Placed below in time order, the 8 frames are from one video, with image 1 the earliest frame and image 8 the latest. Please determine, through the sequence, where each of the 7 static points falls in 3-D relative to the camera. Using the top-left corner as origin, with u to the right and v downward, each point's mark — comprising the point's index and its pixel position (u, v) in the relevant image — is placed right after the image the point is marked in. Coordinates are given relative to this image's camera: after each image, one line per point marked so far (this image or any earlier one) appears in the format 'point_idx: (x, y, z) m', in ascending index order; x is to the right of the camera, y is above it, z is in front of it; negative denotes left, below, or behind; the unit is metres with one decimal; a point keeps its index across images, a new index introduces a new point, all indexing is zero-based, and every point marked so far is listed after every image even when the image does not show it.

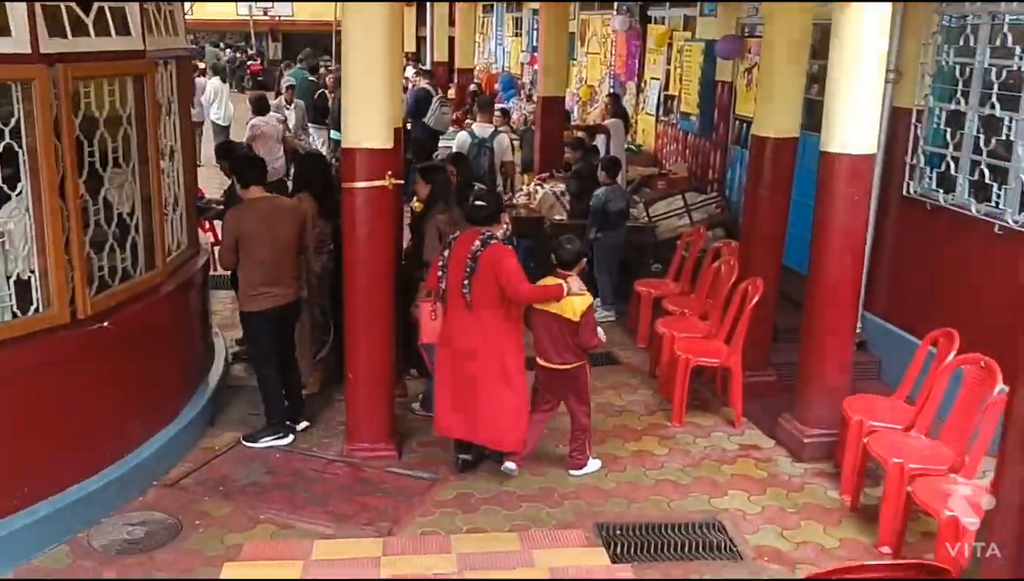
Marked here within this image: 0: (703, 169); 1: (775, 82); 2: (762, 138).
0: (+1.9, +1.2, +9.6) m
1: (+1.5, +1.2, +5.7) m
2: (+1.5, +0.9, +5.9) m
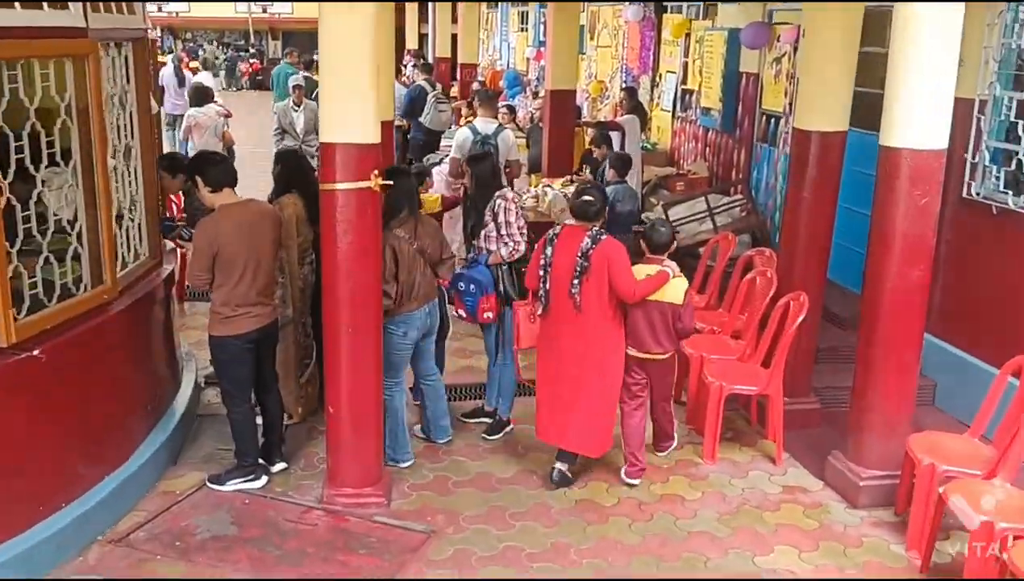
0: (+1.9, +1.1, +8.8) m
1: (+1.6, +1.1, +5.0) m
2: (+1.5, +0.8, +5.2) m
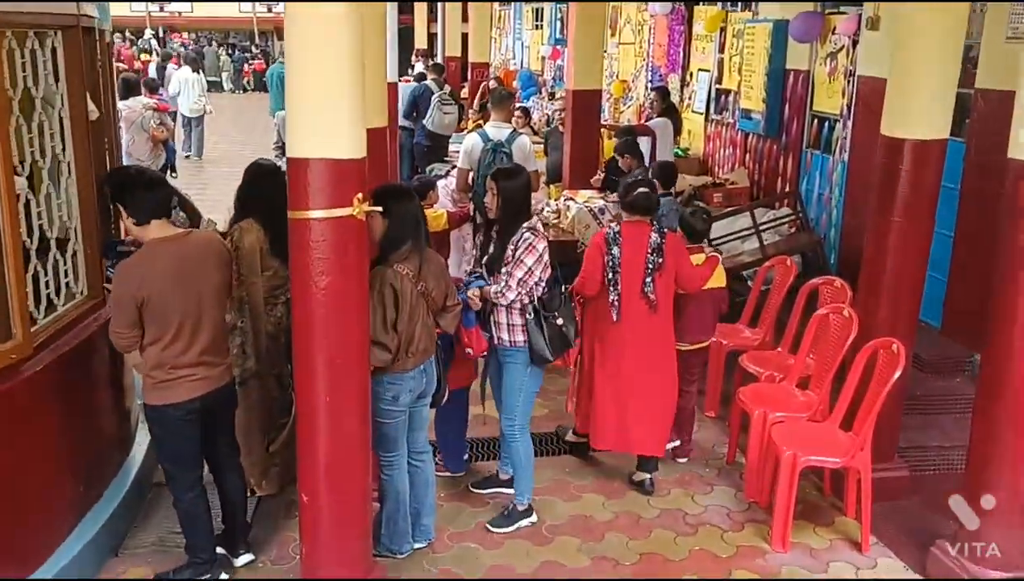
0: (+2.0, +0.9, +7.8) m
1: (+1.6, +0.9, +4.0) m
2: (+1.6, +0.6, +4.2) m
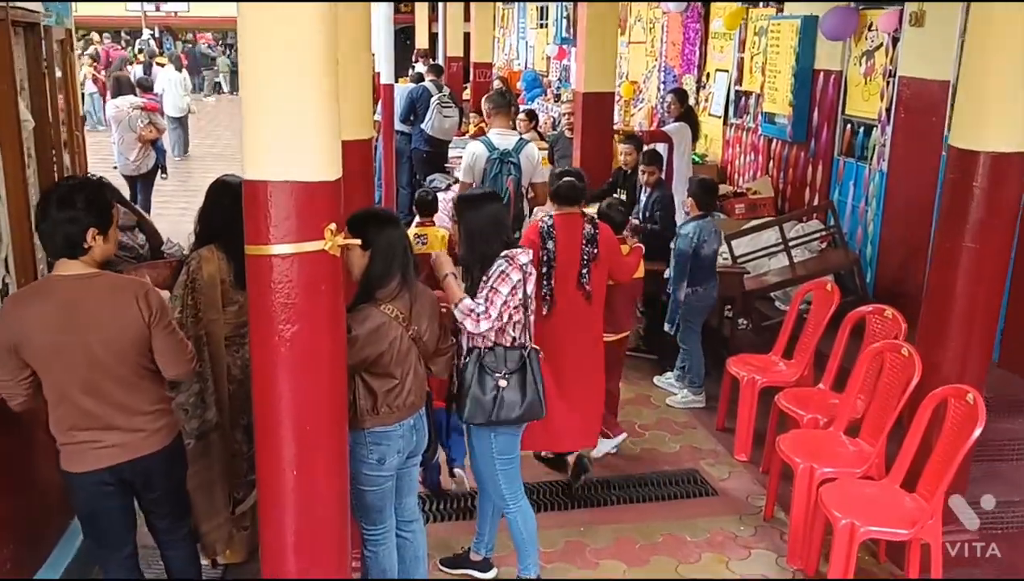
0: (+2.1, +0.8, +7.2) m
1: (+1.7, +0.8, +3.4) m
2: (+1.7, +0.5, +3.6) m
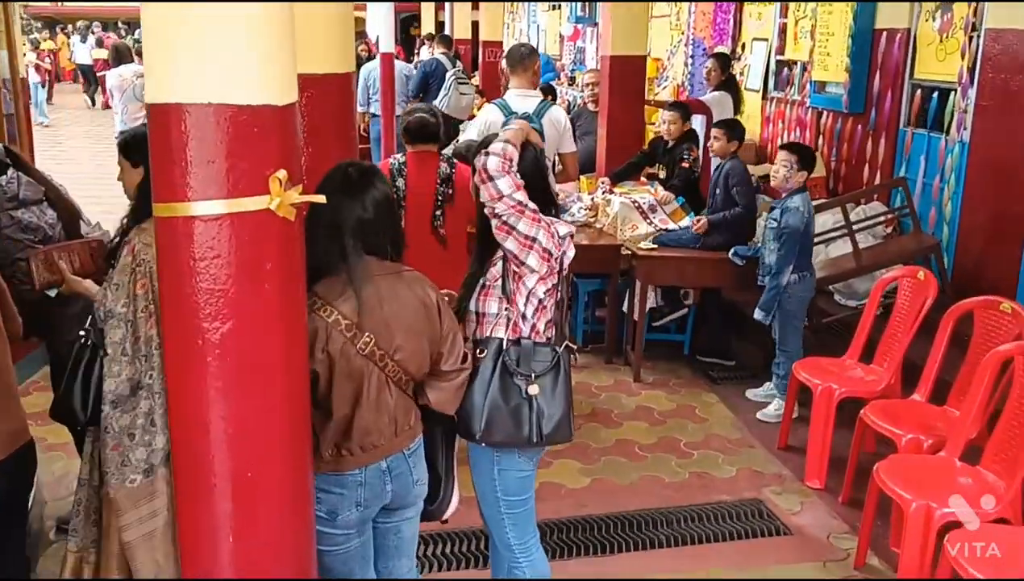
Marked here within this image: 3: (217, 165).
0: (+2.2, +0.8, +6.3) m
1: (+1.7, +0.8, +2.5) m
2: (+1.7, +0.5, +2.7) m
3: (-0.5, +0.2, +1.7) m
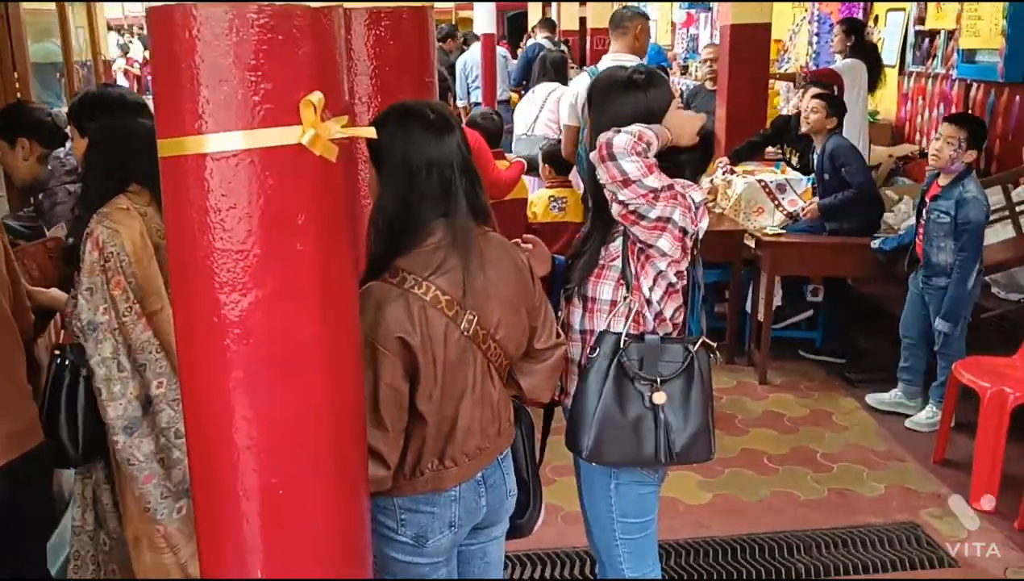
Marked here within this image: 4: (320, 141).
0: (+2.8, +0.8, +5.6) m
1: (+2.0, +0.9, +1.9) m
2: (+2.0, +0.6, +2.0) m
3: (-0.4, +0.3, +1.3) m
4: (-0.3, +0.2, +1.4) m
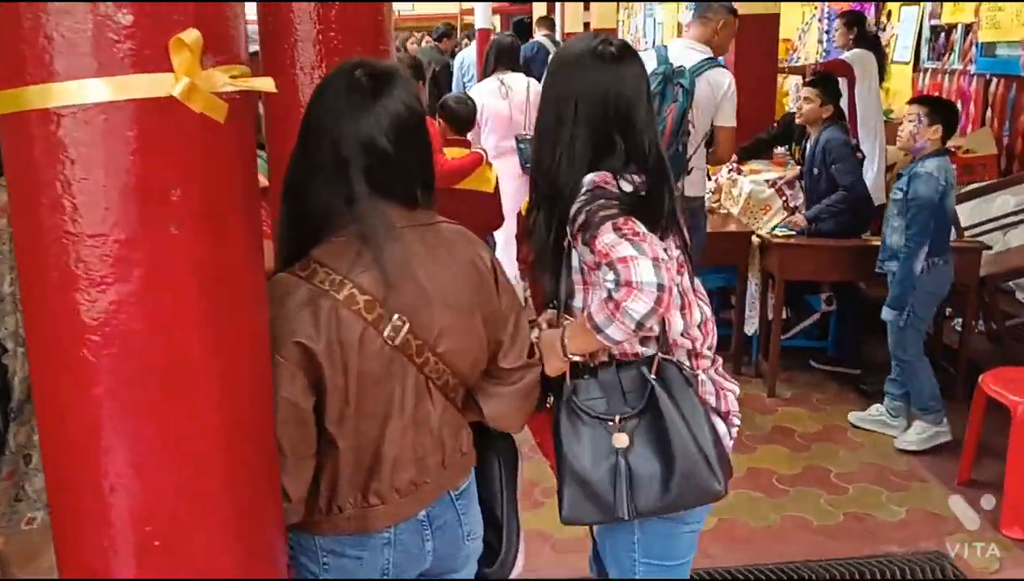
0: (+2.8, +0.8, +5.3) m
1: (+1.9, +0.9, +1.5) m
2: (+1.9, +0.6, +1.7) m
3: (-0.4, +0.3, +1.0) m
4: (-0.3, +0.2, +1.1) m
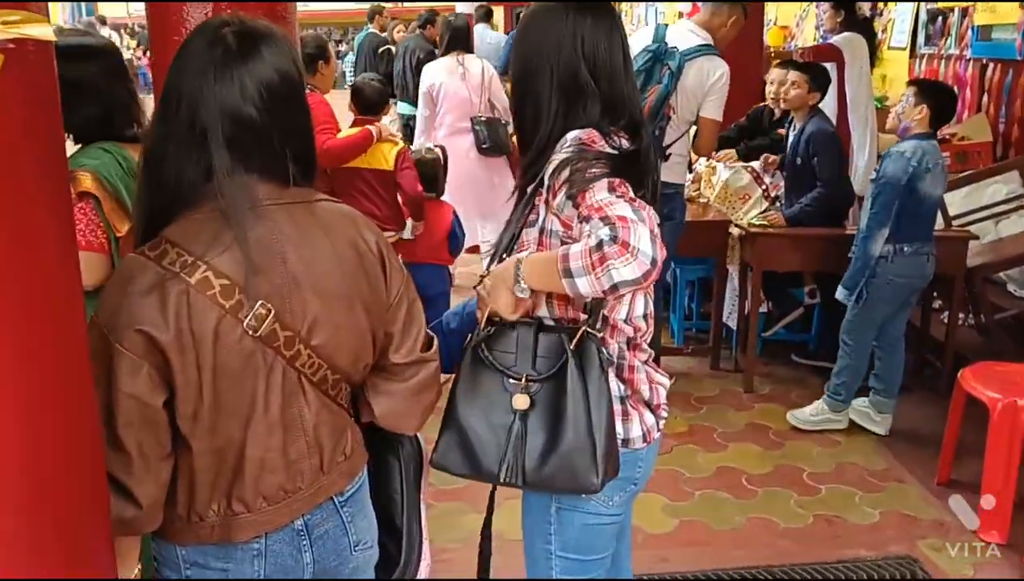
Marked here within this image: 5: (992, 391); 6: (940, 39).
0: (+2.7, +0.8, +5.1) m
1: (+1.7, +0.9, +1.4) m
2: (+1.7, +0.6, +1.5) m
3: (-0.6, +0.3, +0.9) m
4: (-0.5, +0.2, +0.9) m
5: (+1.4, -0.3, +2.9) m
6: (+2.6, +1.5, +6.0) m
